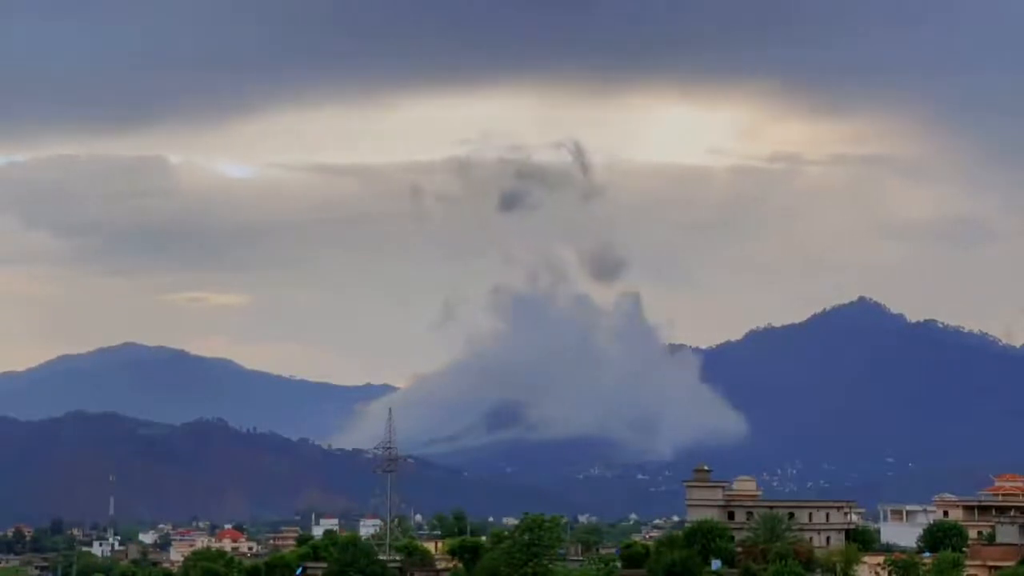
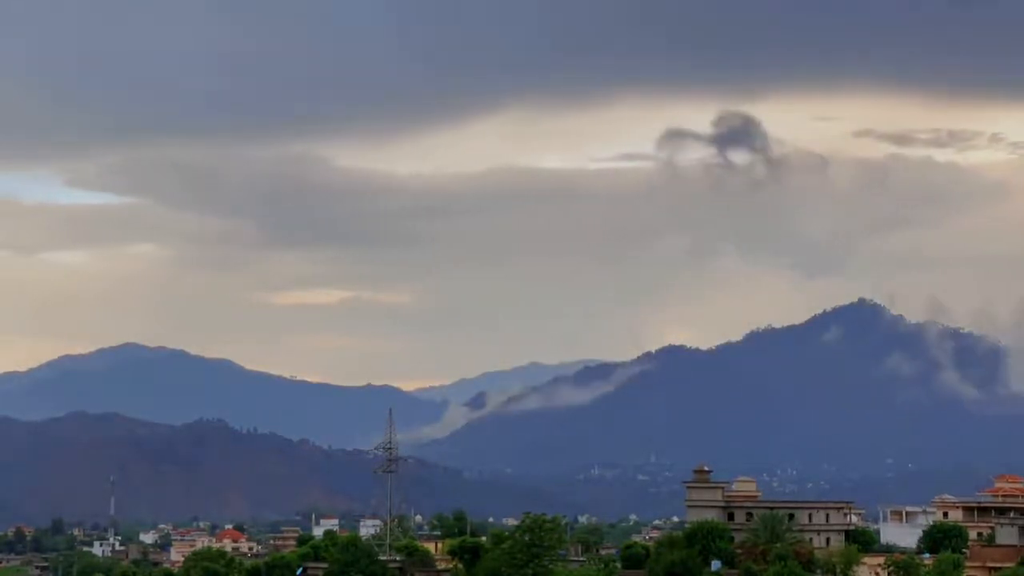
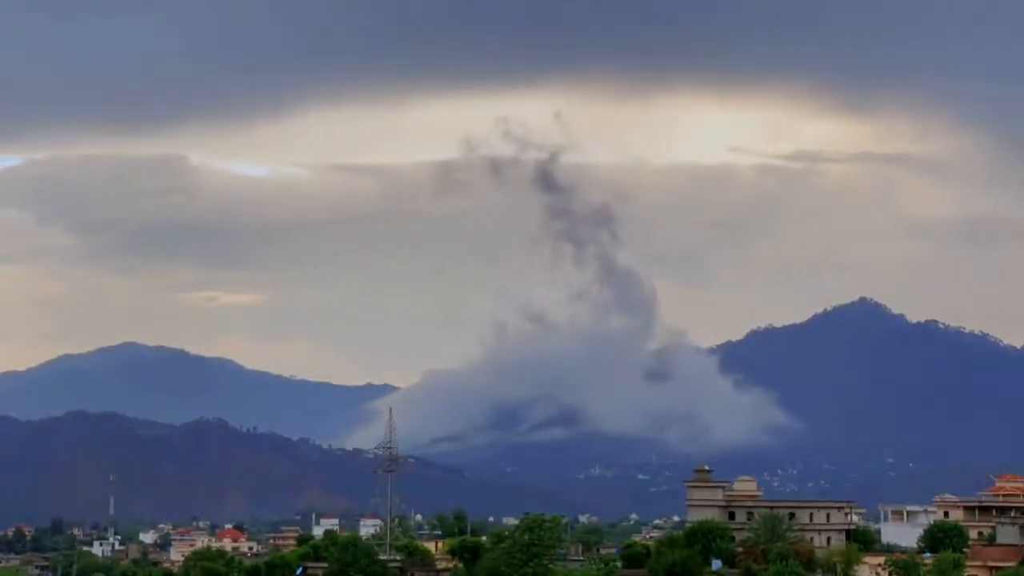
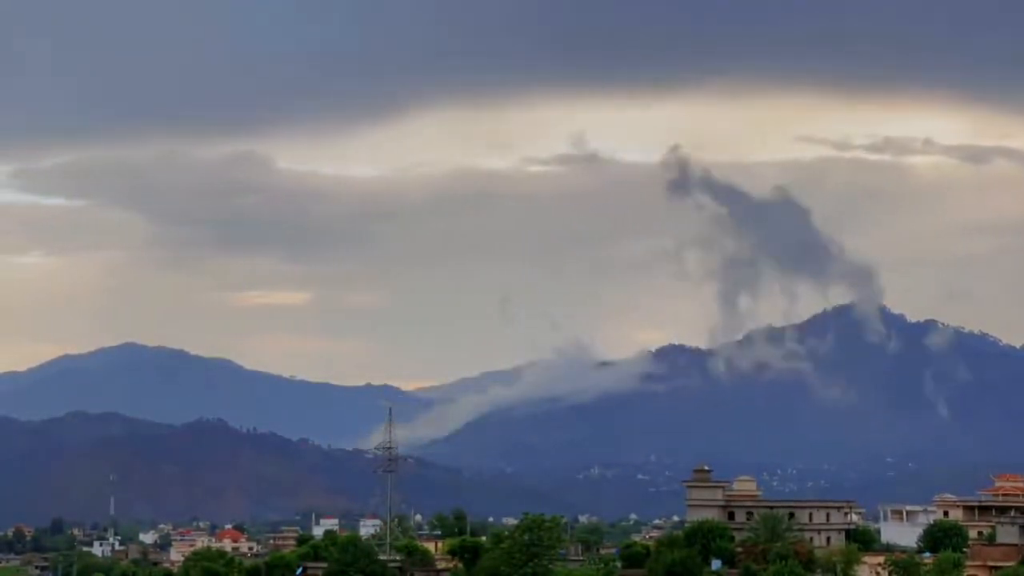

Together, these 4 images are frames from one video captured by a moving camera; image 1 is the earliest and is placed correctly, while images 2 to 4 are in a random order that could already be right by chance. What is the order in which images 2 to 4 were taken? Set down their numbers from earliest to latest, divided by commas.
3, 4, 2
